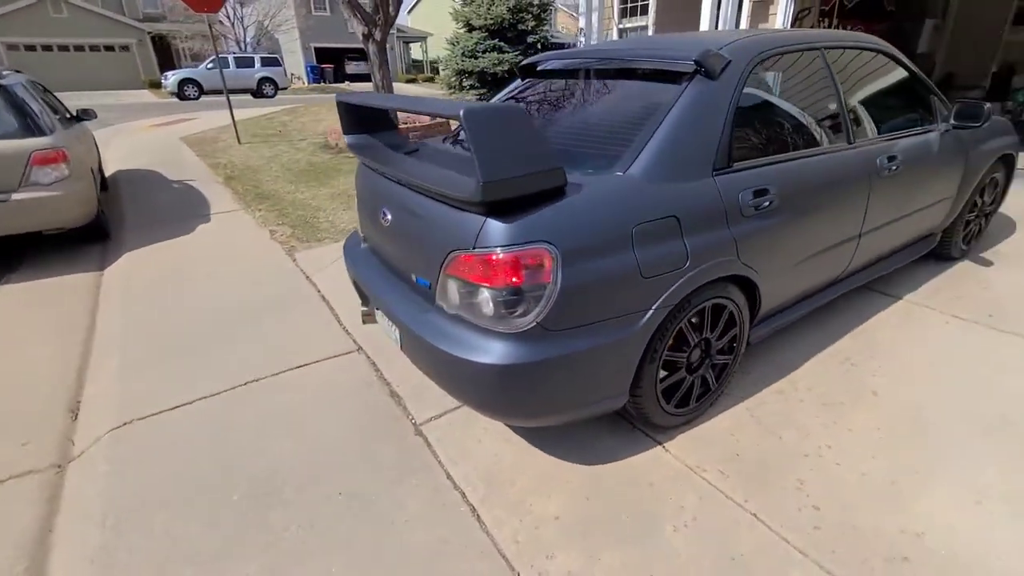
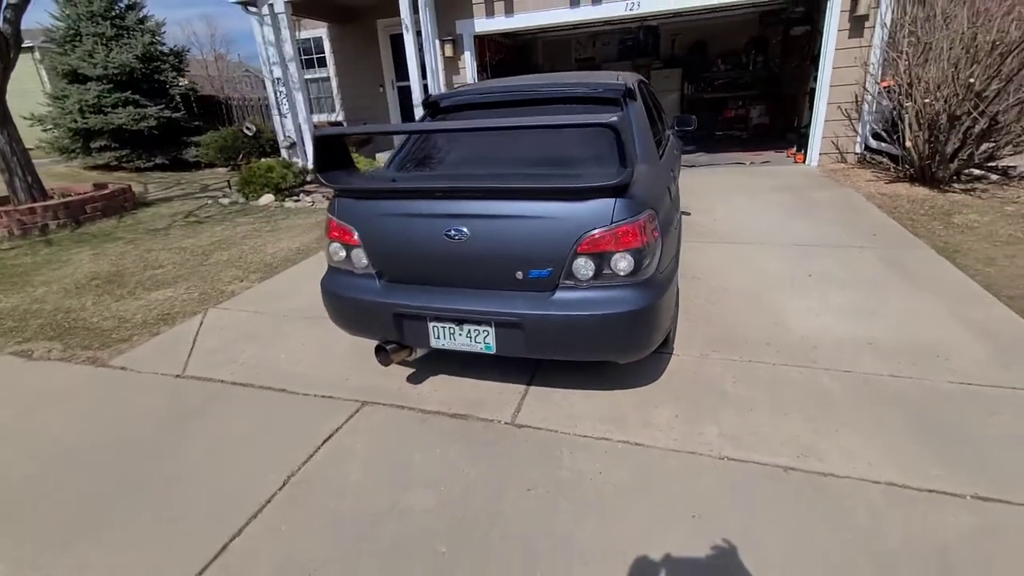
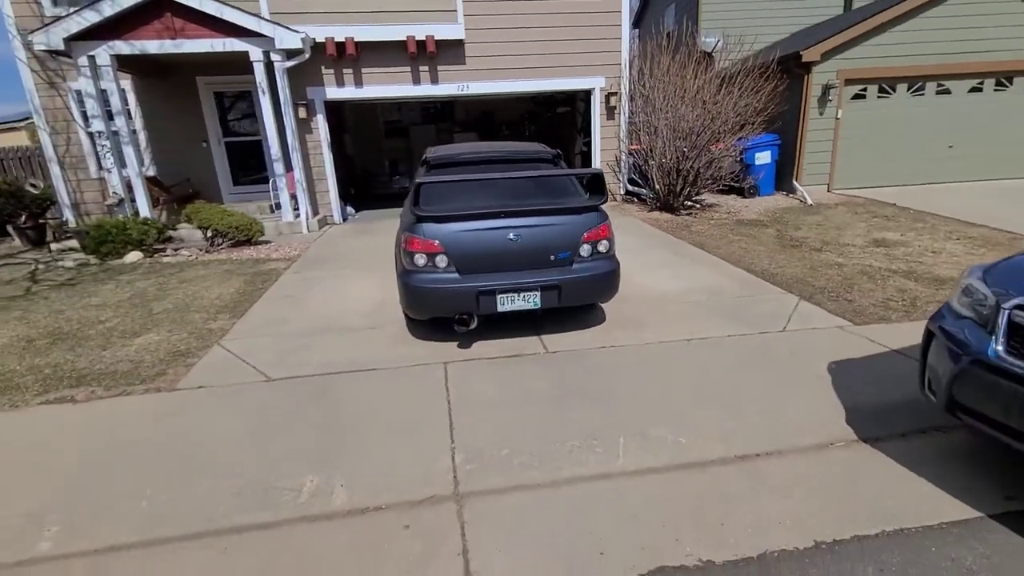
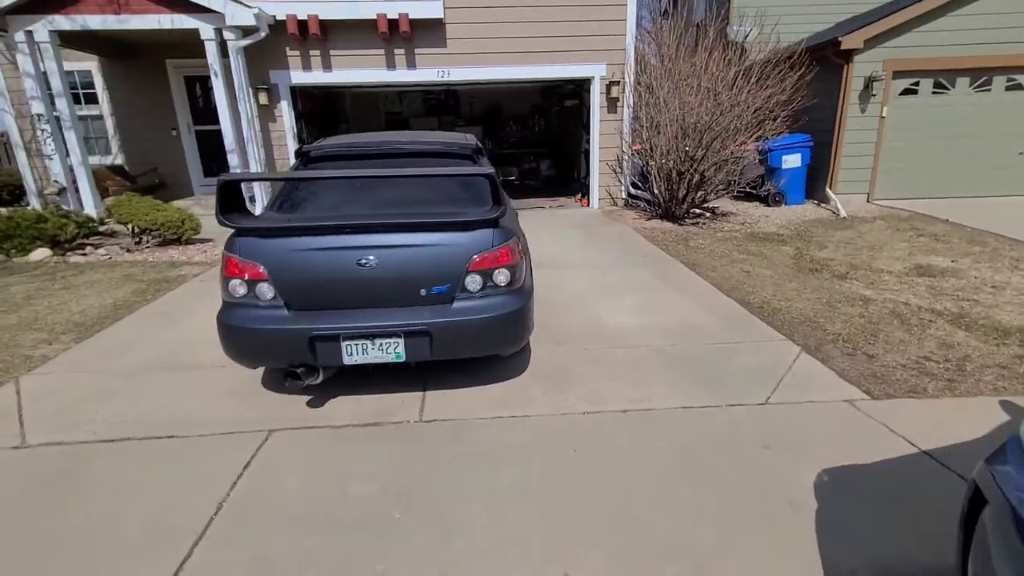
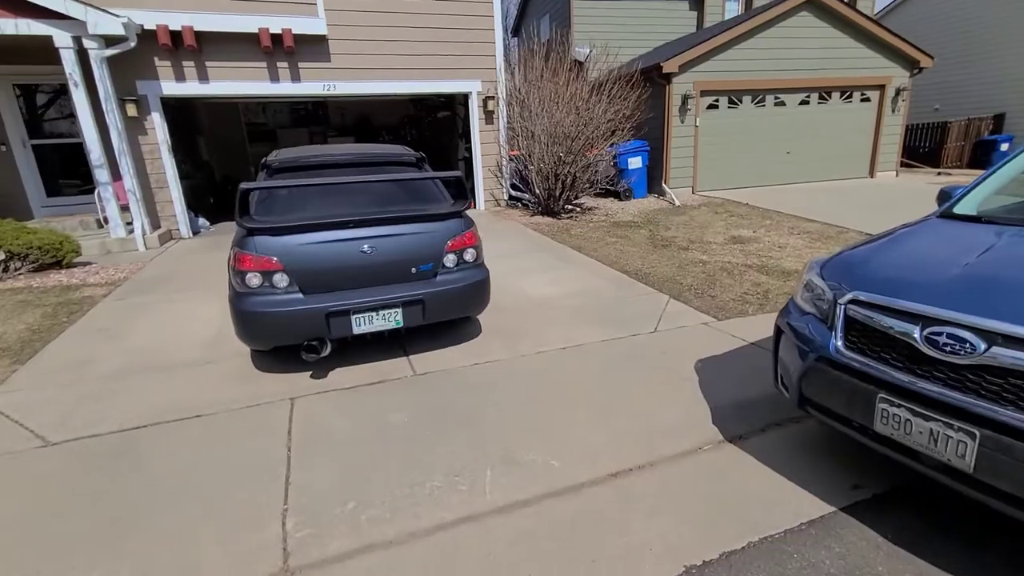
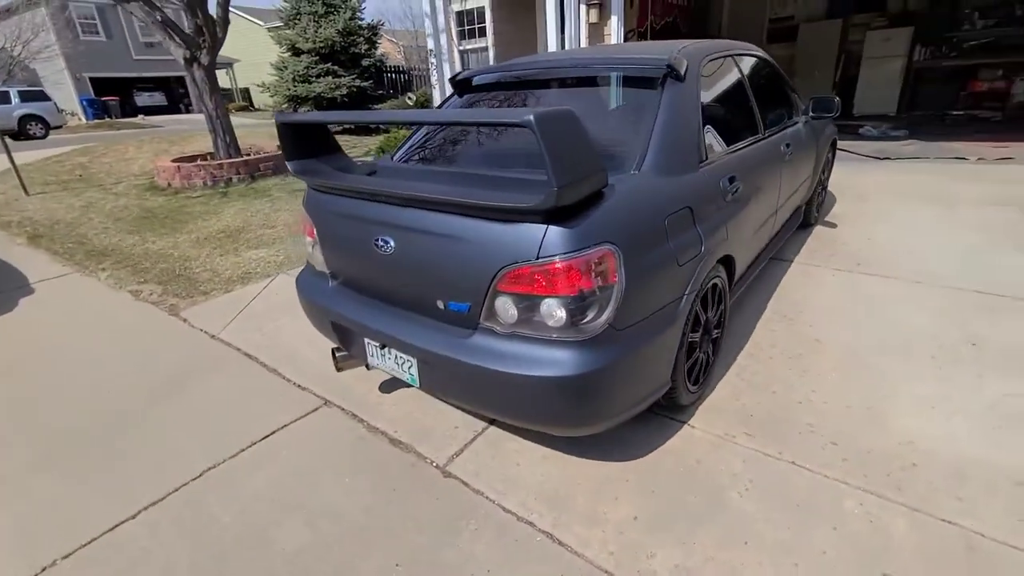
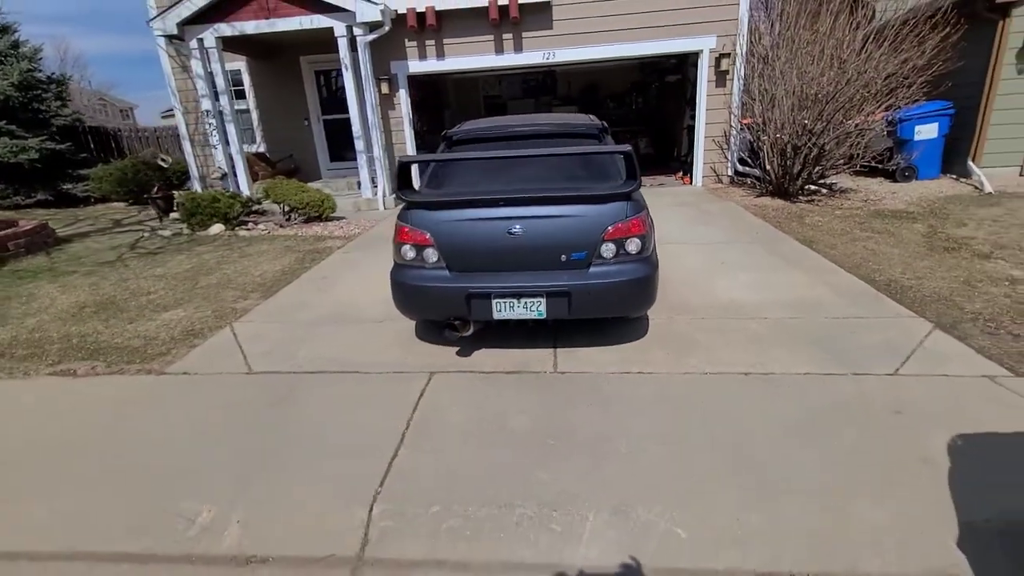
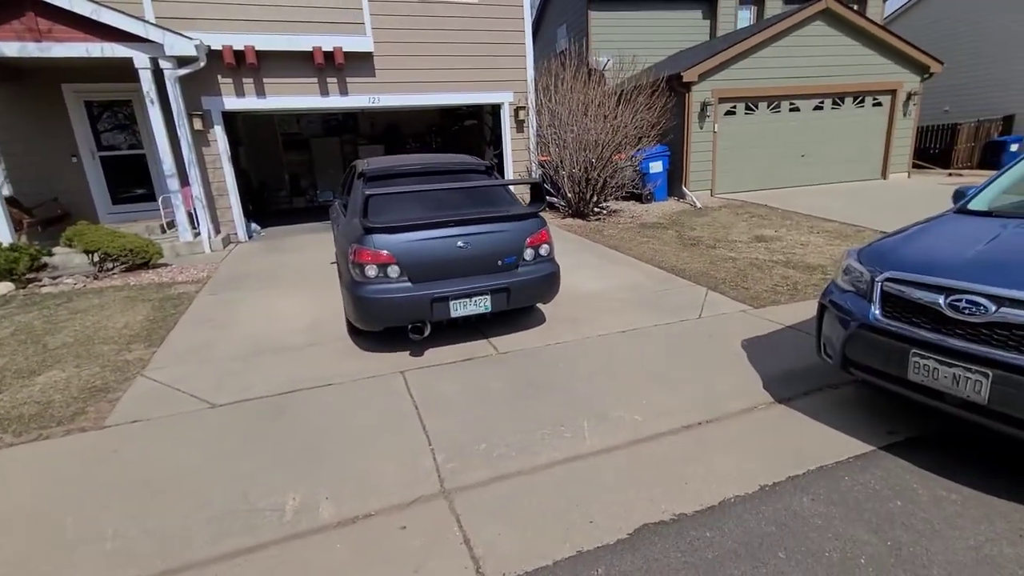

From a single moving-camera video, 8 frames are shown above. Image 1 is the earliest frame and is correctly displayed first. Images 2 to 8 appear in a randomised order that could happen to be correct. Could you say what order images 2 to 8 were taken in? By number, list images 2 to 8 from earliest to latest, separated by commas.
6, 2, 7, 3, 8, 5, 4
